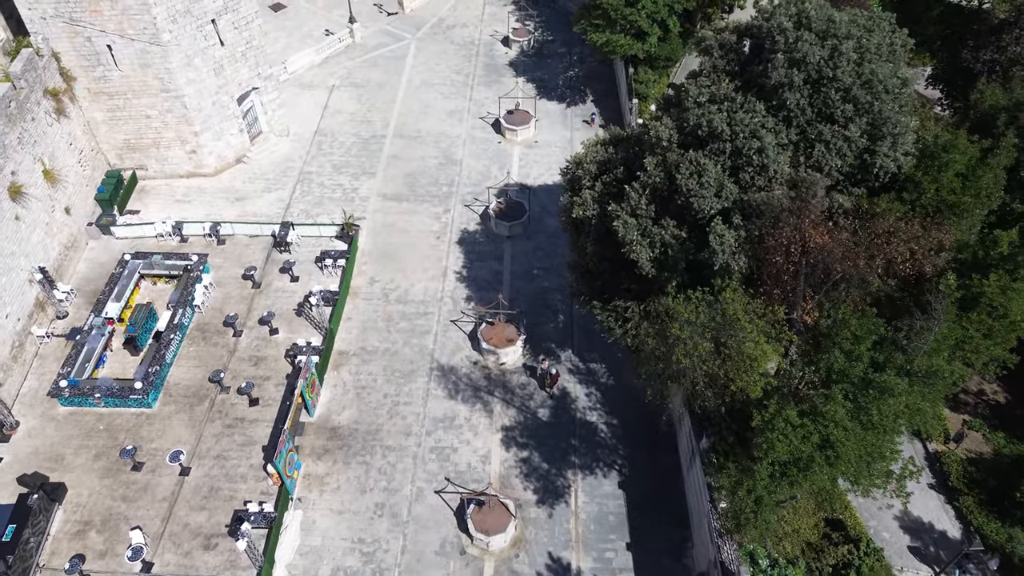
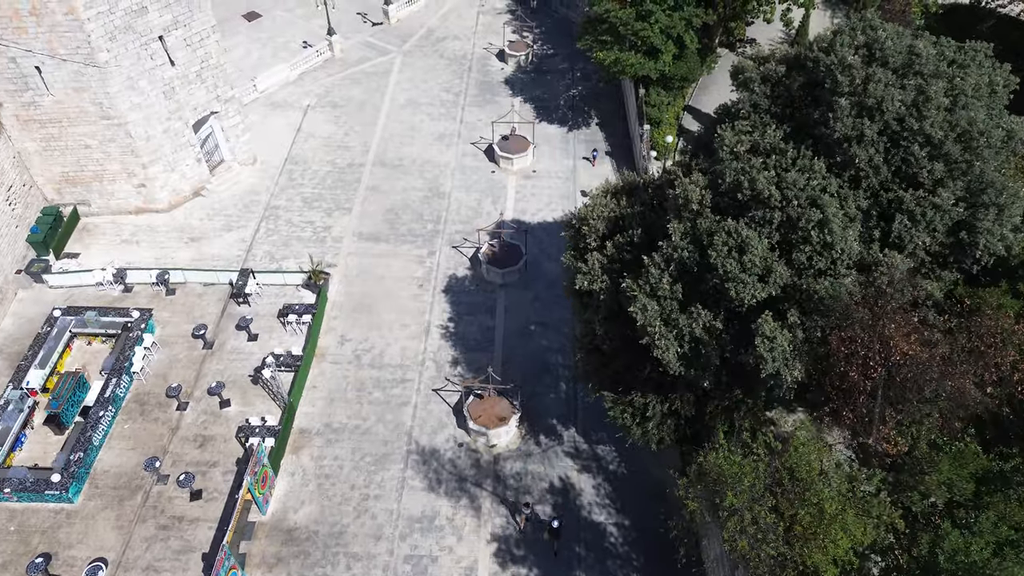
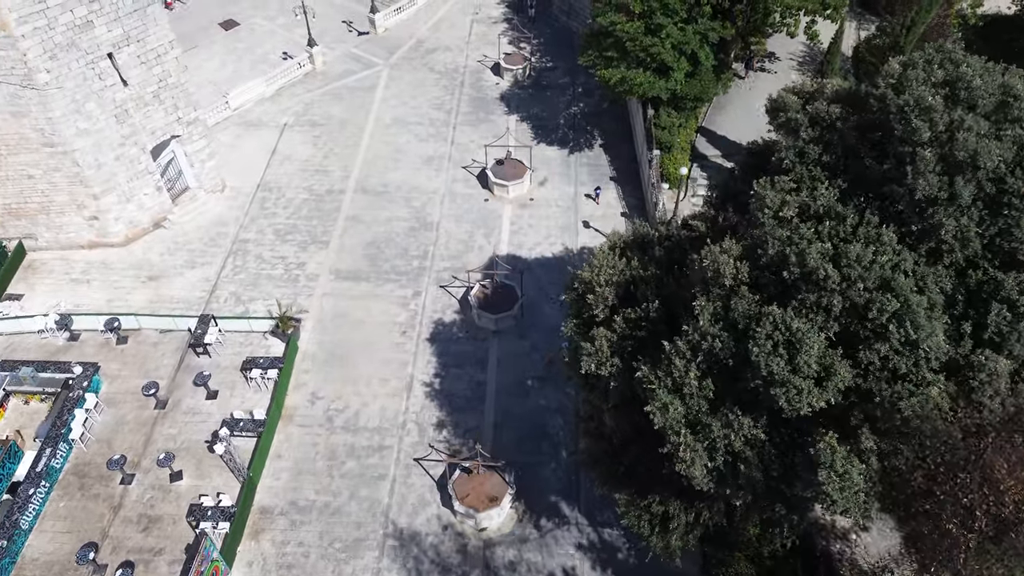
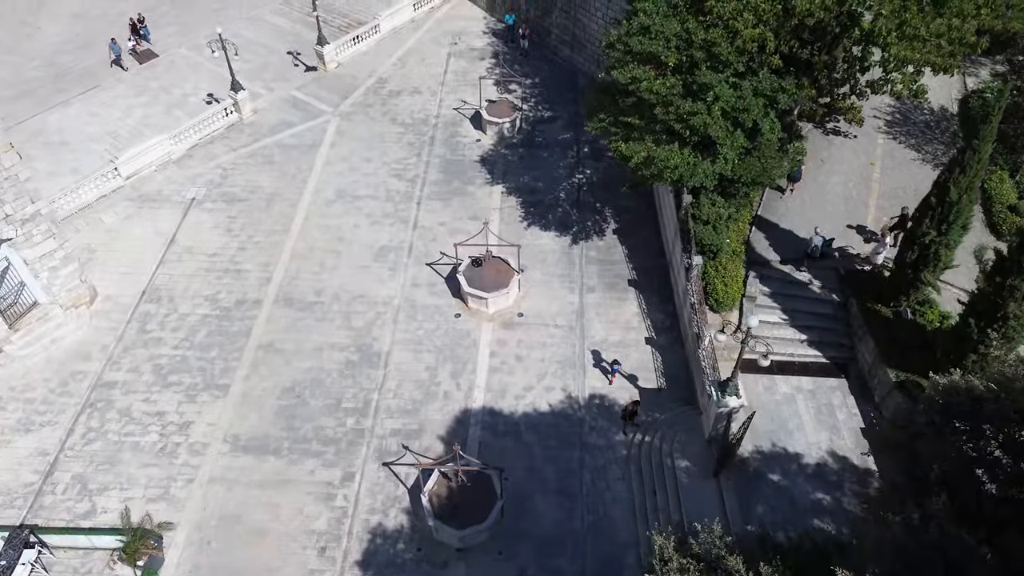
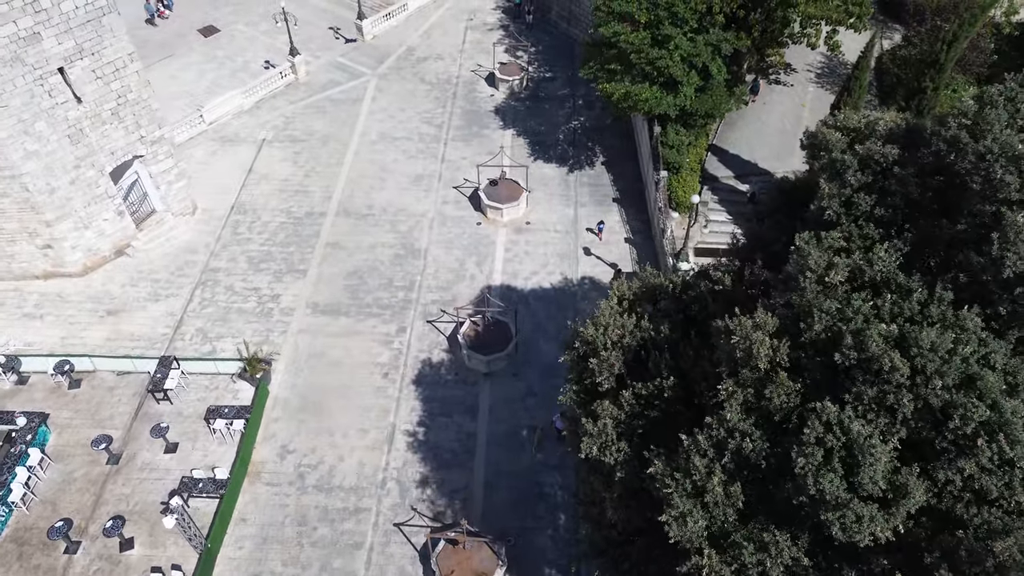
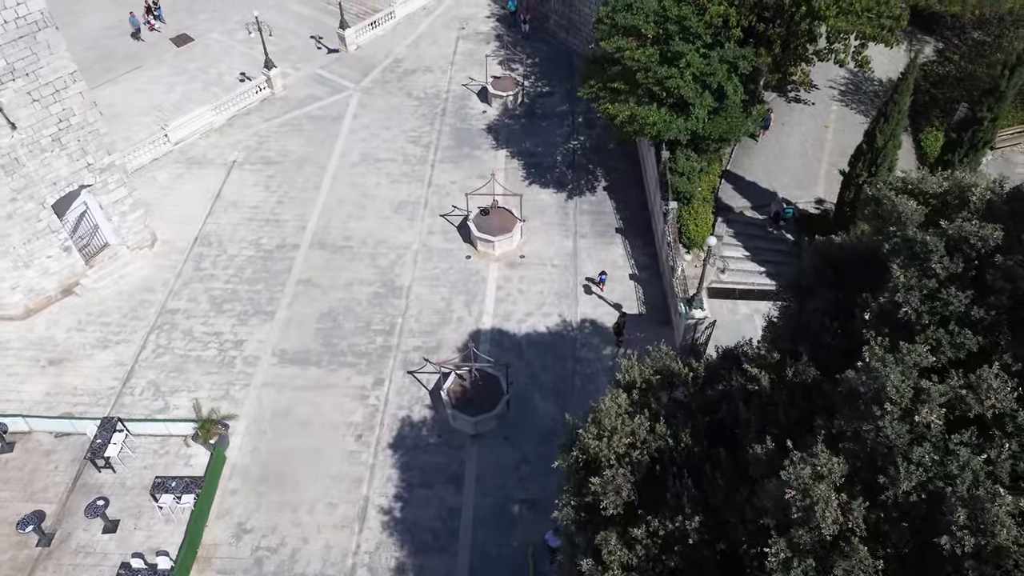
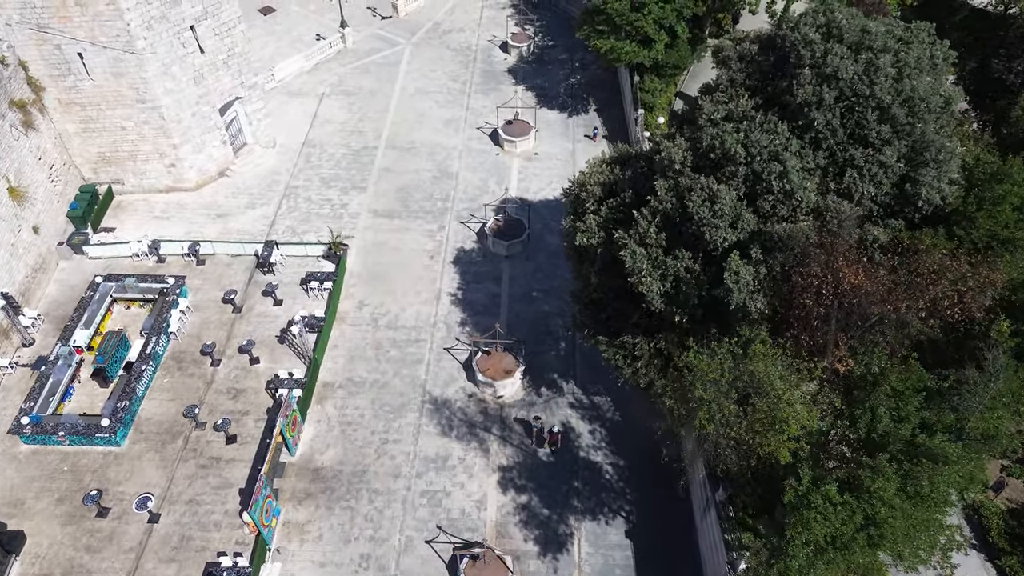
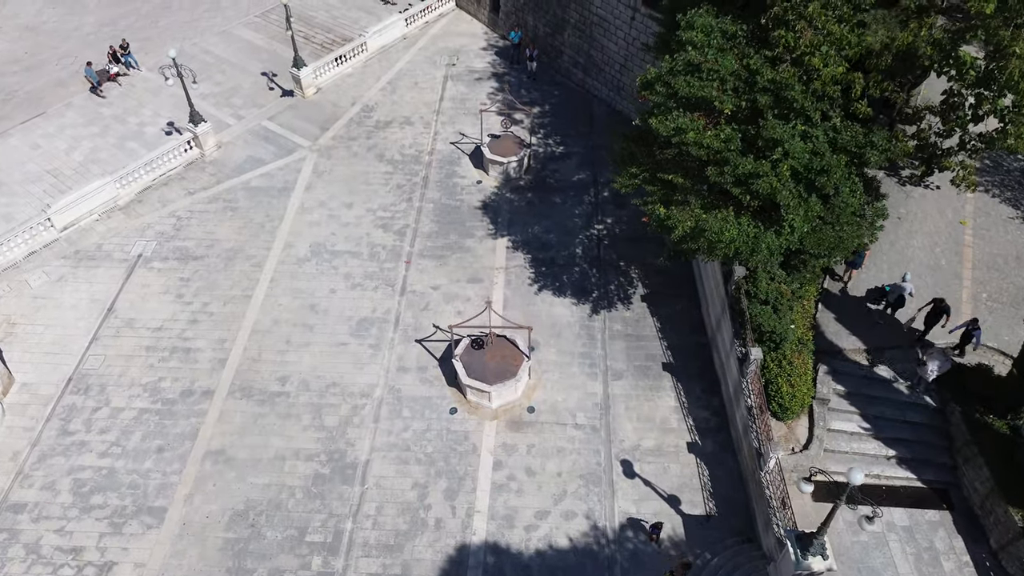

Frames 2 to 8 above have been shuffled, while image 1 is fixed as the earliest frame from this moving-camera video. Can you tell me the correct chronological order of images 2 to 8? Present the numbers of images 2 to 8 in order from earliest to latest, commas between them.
7, 2, 3, 5, 6, 4, 8
